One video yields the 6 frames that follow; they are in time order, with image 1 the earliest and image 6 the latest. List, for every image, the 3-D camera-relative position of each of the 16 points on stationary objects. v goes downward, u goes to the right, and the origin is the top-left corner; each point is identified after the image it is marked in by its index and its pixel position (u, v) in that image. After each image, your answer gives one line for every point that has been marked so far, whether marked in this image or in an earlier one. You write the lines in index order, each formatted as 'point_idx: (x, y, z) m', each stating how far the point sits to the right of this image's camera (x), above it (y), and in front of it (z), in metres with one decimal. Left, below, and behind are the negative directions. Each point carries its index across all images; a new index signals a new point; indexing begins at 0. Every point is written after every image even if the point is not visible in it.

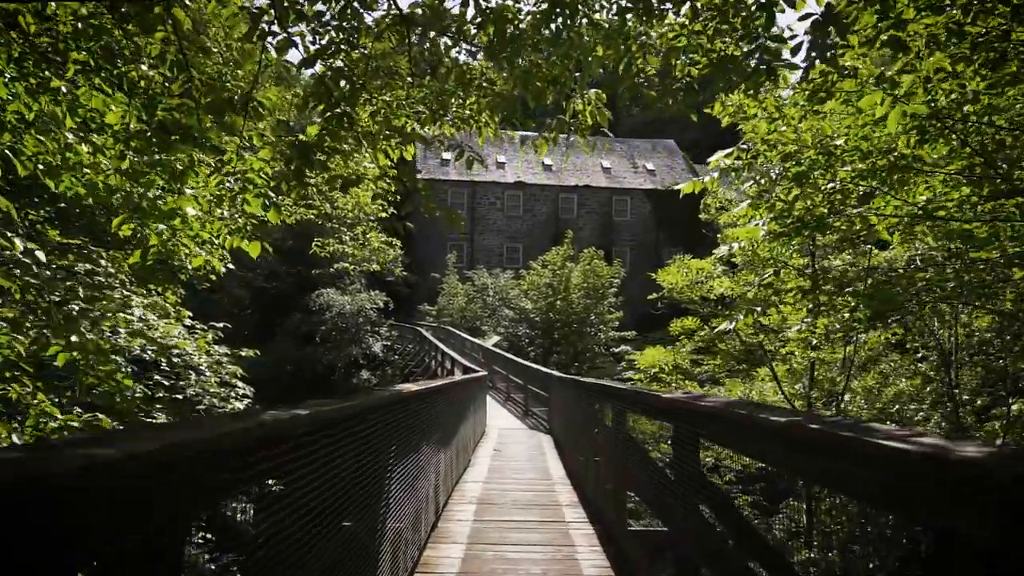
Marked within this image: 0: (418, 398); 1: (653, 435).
0: (-0.7, -0.9, +5.4) m
1: (+0.9, -1.0, +5.2) m
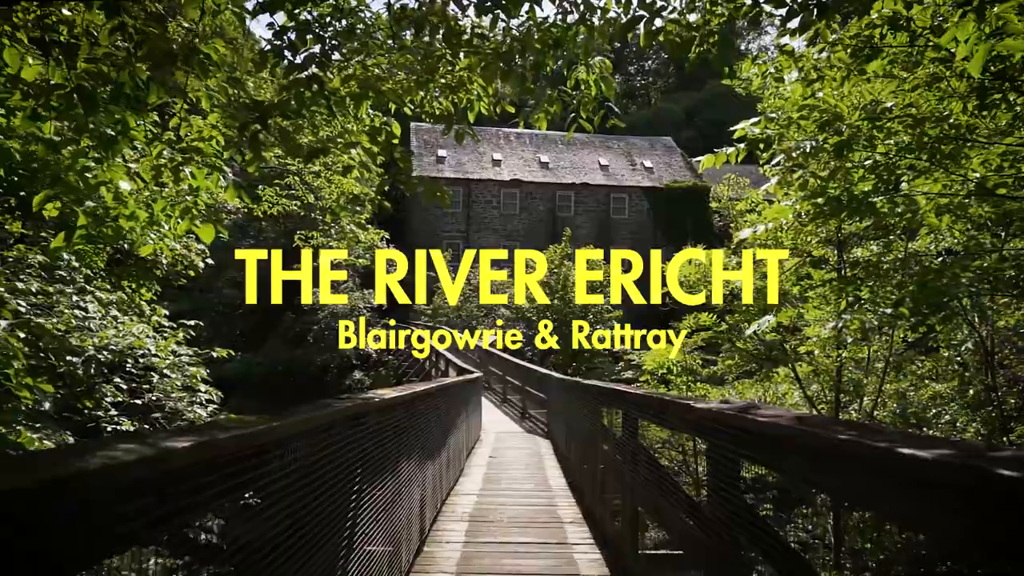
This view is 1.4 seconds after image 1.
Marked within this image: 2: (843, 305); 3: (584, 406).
0: (-0.7, -0.8, +4.8) m
1: (+0.9, -0.9, +4.5) m
2: (+2.6, -0.1, +5.7) m
3: (+0.7, -1.2, +7.4) m
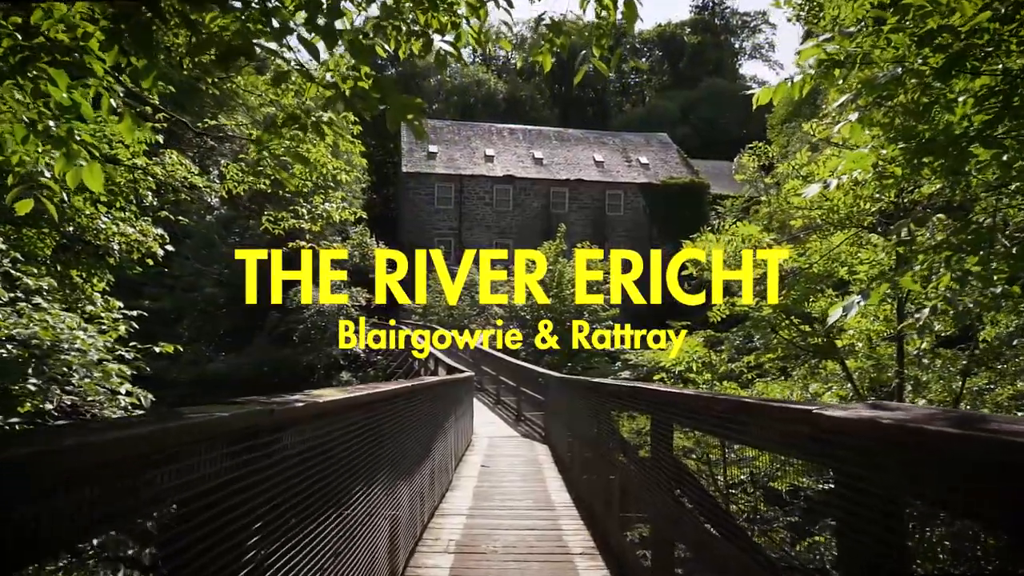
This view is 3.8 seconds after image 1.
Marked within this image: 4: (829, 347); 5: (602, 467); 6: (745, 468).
0: (-0.7, -0.7, +3.7) m
1: (+0.9, -0.8, +3.5) m
2: (+2.6, 0.0, +4.7) m
3: (+0.7, -1.0, +6.3) m
4: (+2.9, -0.5, +6.5) m
5: (+0.7, -1.4, +5.7) m
6: (+0.9, -0.7, +2.9) m
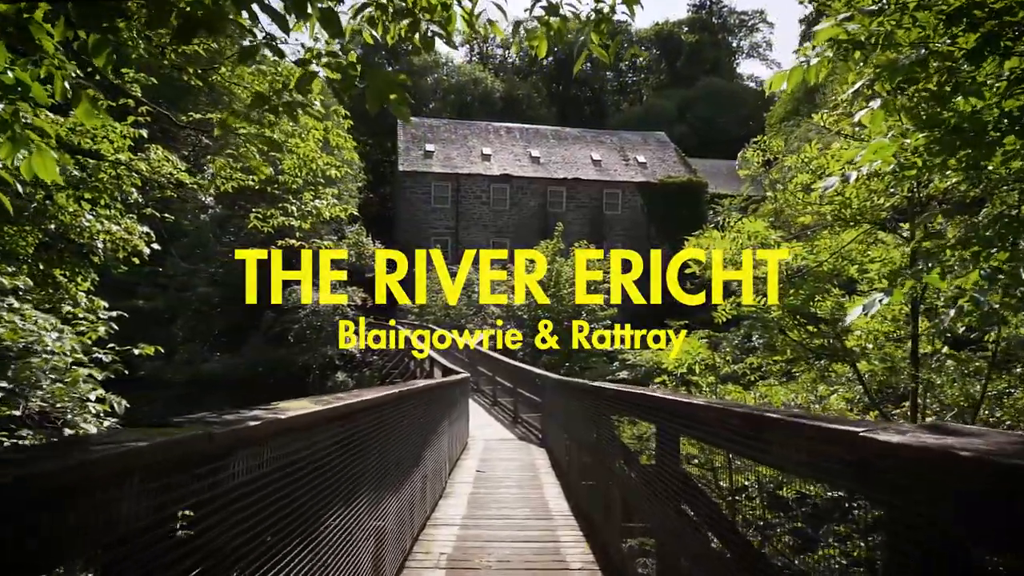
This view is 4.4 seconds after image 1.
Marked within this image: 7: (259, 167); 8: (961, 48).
0: (-0.8, -0.7, +3.4) m
1: (+0.8, -0.8, +3.2) m
2: (+2.5, 0.0, +4.5) m
3: (+0.6, -1.0, +6.1) m
4: (+2.8, -0.5, +6.3) m
5: (+0.7, -1.4, +5.5) m
6: (+0.9, -0.7, +2.6) m
7: (-2.7, +1.3, +7.8) m
8: (+1.9, +1.0, +3.3) m
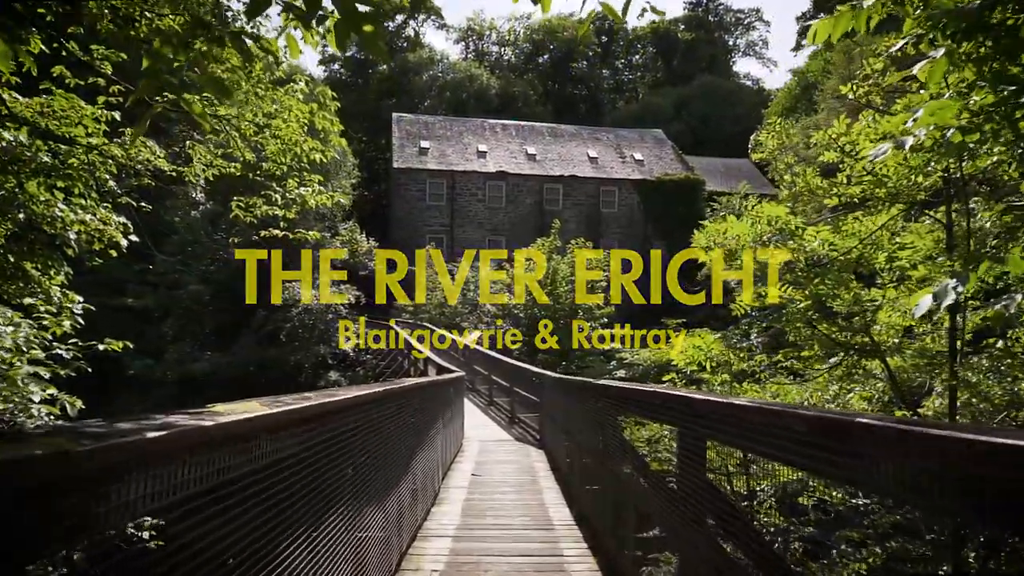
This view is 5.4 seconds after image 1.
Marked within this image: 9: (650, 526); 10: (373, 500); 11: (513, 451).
0: (-0.7, -0.6, +3.0) m
1: (+0.9, -0.7, +2.8) m
2: (+2.5, +0.1, +4.0) m
3: (+0.6, -0.9, +5.6) m
4: (+2.8, -0.4, +5.9) m
5: (+0.7, -1.3, +5.0) m
6: (+0.9, -0.6, +2.2) m
7: (-2.7, +1.4, +7.4) m
8: (+1.9, +1.1, +2.9) m
9: (+0.7, -1.3, +3.9) m
10: (-0.7, -1.1, +3.8) m
11: (0.0, -2.2, +10.2) m
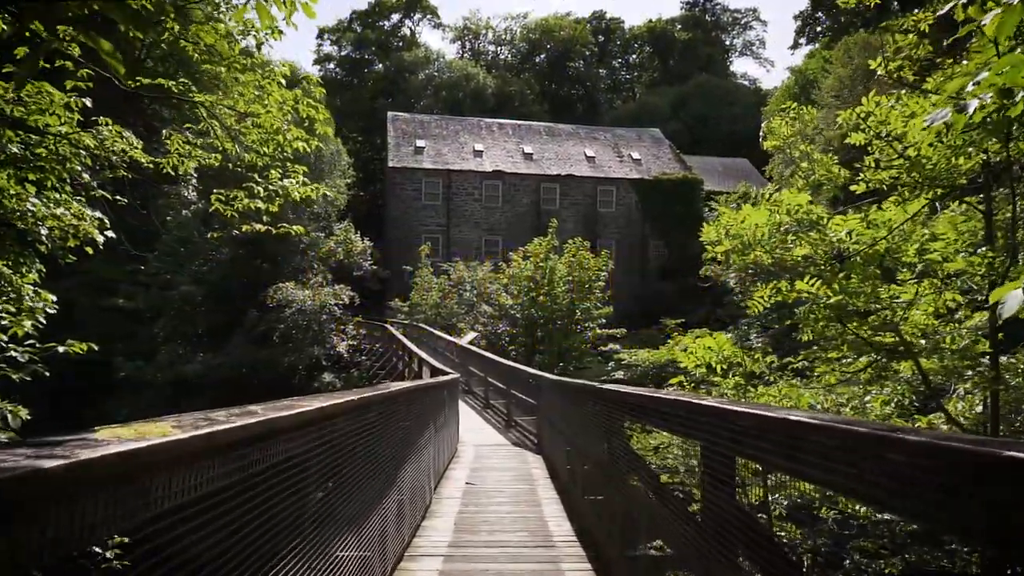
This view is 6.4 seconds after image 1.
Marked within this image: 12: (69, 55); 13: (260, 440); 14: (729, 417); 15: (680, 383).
0: (-0.8, -0.6, +2.6) m
1: (+0.8, -0.7, +2.4) m
2: (+2.5, +0.1, +3.6) m
3: (+0.6, -0.9, +5.2) m
4: (+2.8, -0.4, +5.4) m
5: (+0.6, -1.3, +4.6) m
6: (+0.9, -0.6, +1.8) m
7: (-2.7, +1.4, +6.9) m
8: (+1.9, +1.1, +2.5) m
9: (+0.7, -1.3, +3.5) m
10: (-0.7, -1.1, +3.4) m
11: (0.0, -2.2, +9.8) m
12: (-3.7, +1.9, +6.2) m
13: (-0.8, -0.5, +2.2) m
14: (+0.8, -0.5, +2.5) m
15: (+1.7, -1.0, +8.1) m
